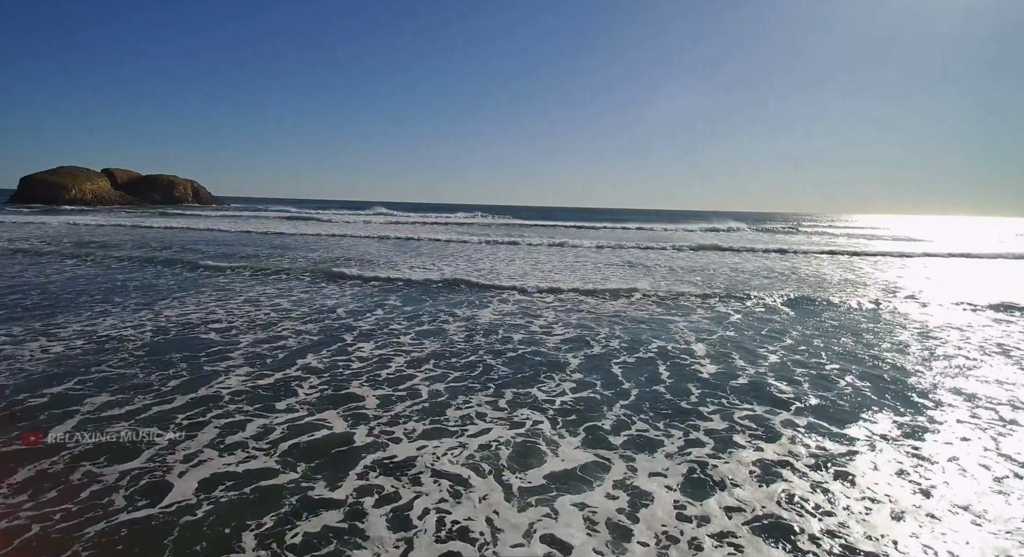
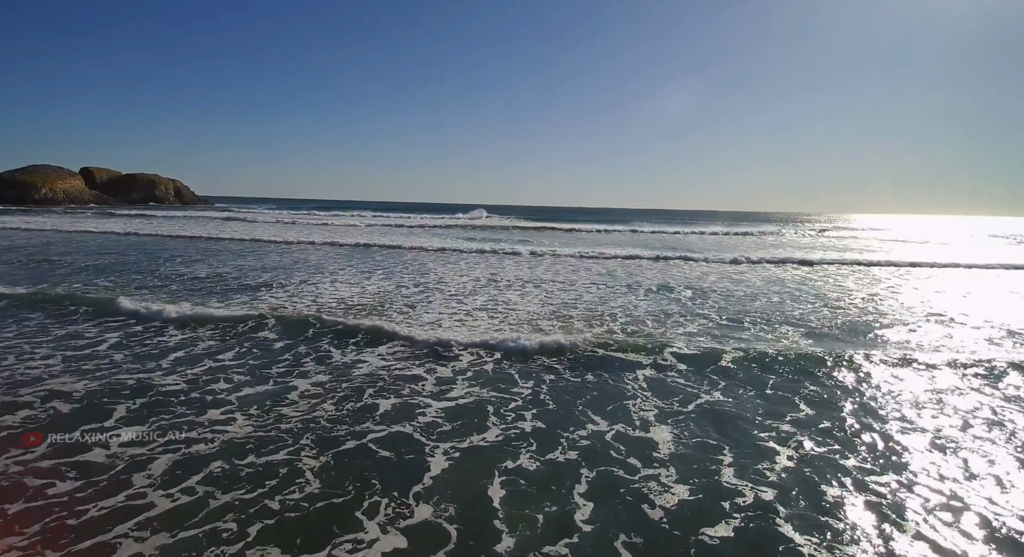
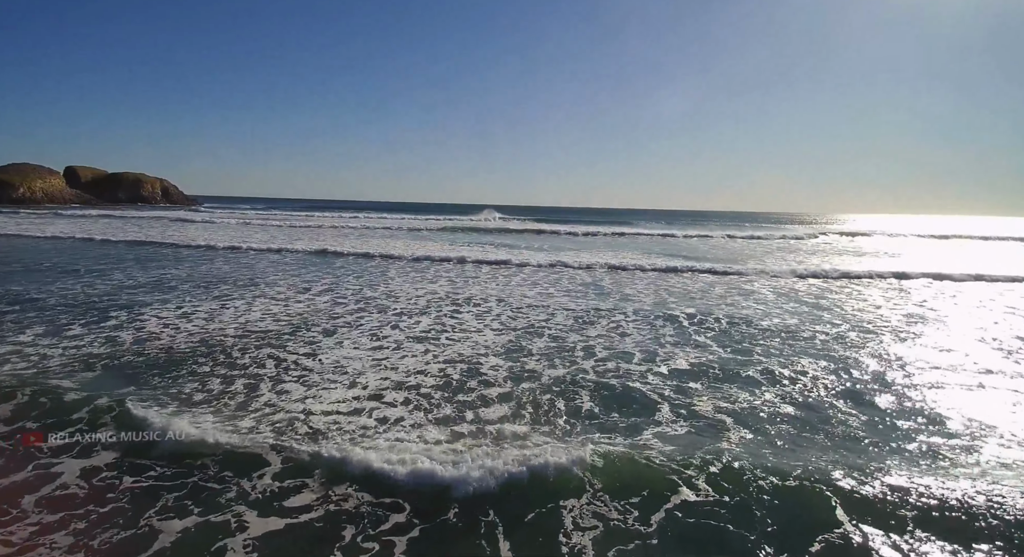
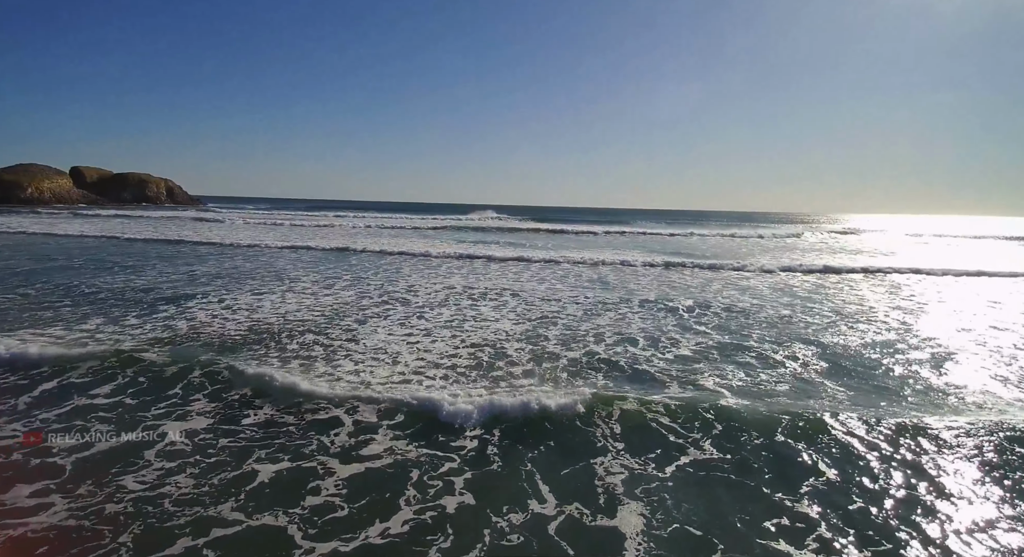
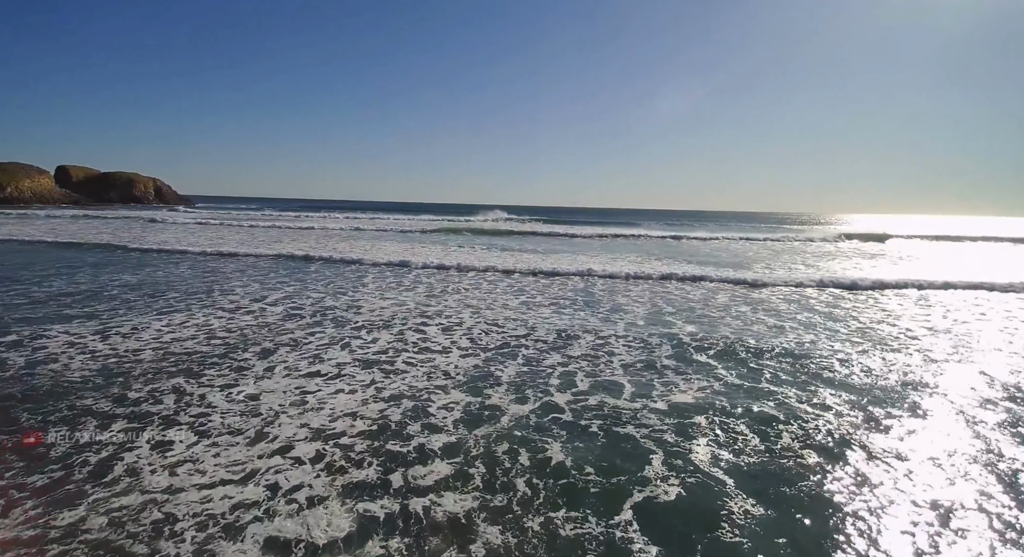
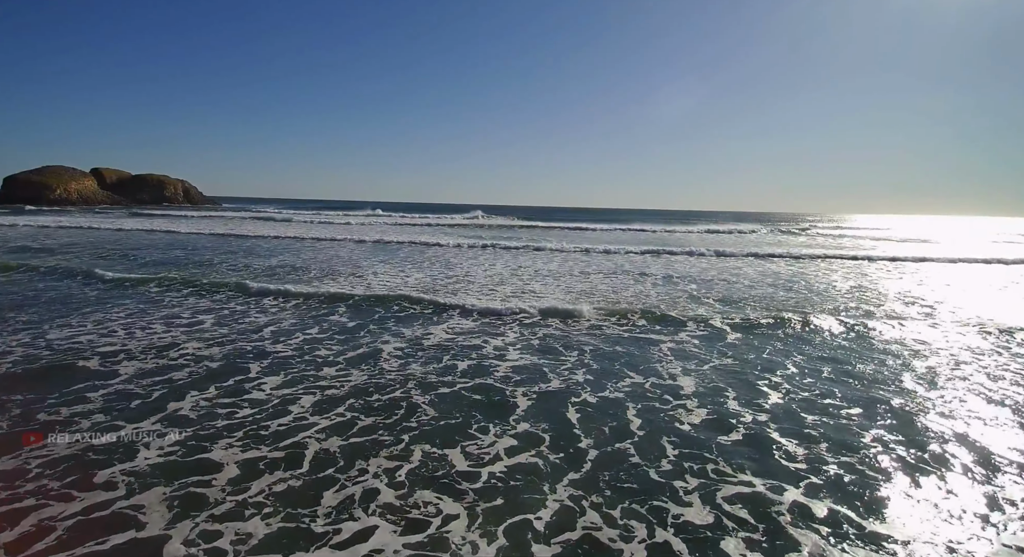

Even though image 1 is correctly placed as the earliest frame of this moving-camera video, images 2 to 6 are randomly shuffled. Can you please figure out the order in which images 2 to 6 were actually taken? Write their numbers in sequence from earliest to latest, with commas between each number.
6, 2, 4, 3, 5
